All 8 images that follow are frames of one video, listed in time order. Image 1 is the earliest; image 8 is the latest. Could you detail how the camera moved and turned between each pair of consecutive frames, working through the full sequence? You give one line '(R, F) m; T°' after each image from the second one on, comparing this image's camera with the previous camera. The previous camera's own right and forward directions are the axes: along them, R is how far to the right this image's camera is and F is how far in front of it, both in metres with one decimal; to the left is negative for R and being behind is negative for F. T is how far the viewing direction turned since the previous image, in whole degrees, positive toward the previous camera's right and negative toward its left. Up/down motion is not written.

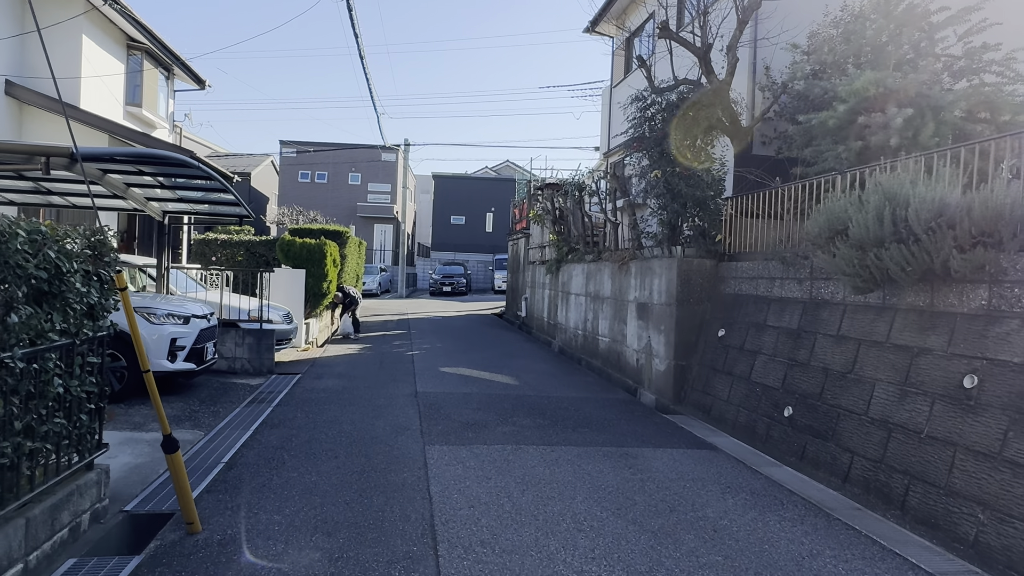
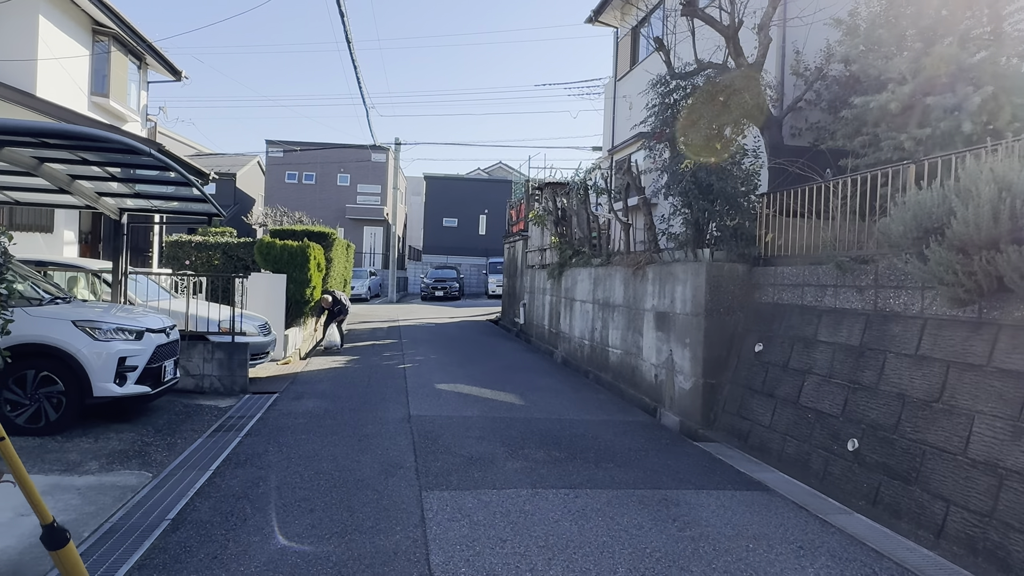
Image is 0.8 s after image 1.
(-0.2, +0.9) m; +1°
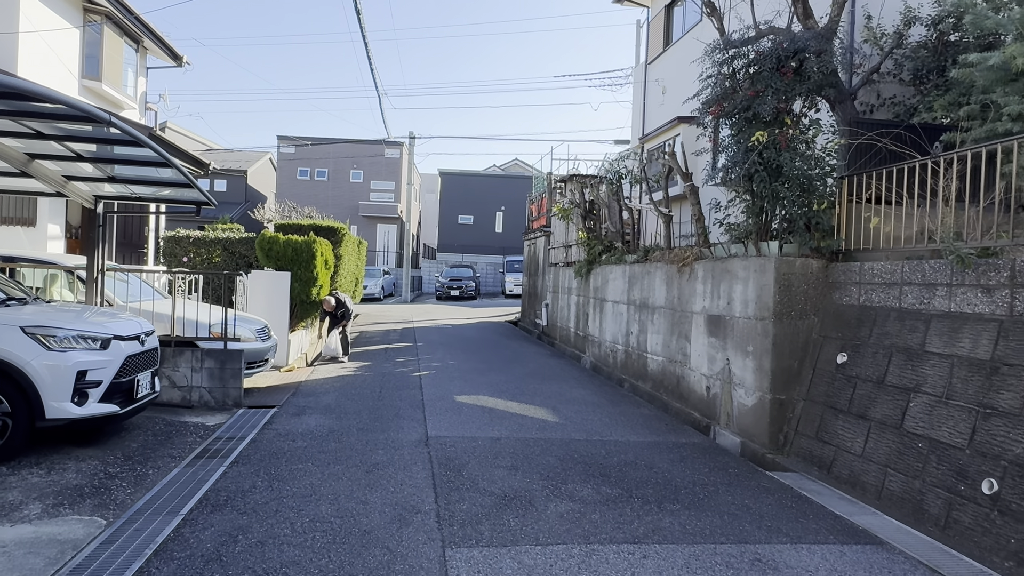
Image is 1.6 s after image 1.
(-0.2, +0.9) m; -1°
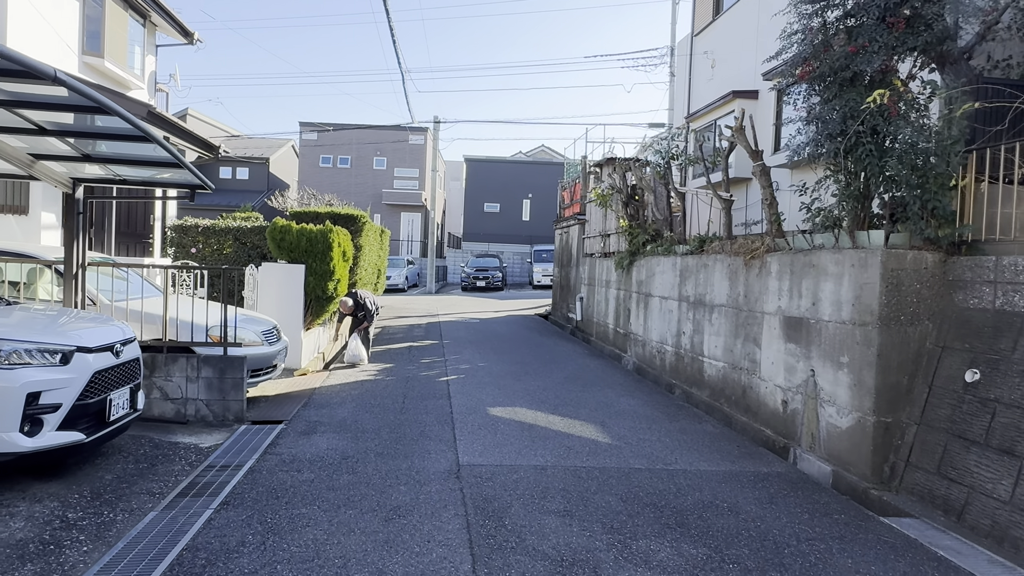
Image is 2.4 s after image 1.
(-0.2, +0.9) m; -2°
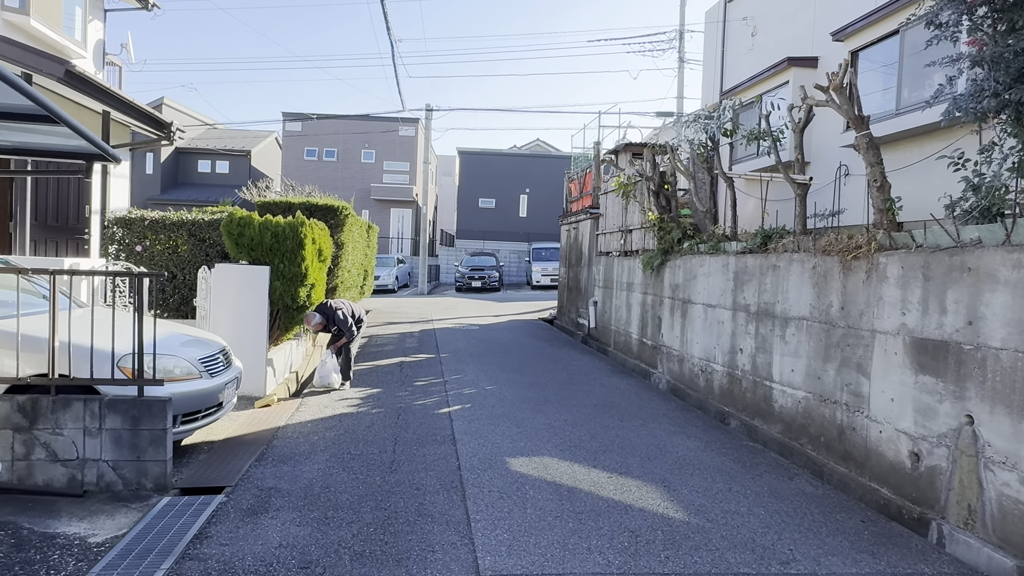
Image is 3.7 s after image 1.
(-0.3, +1.6) m; +1°
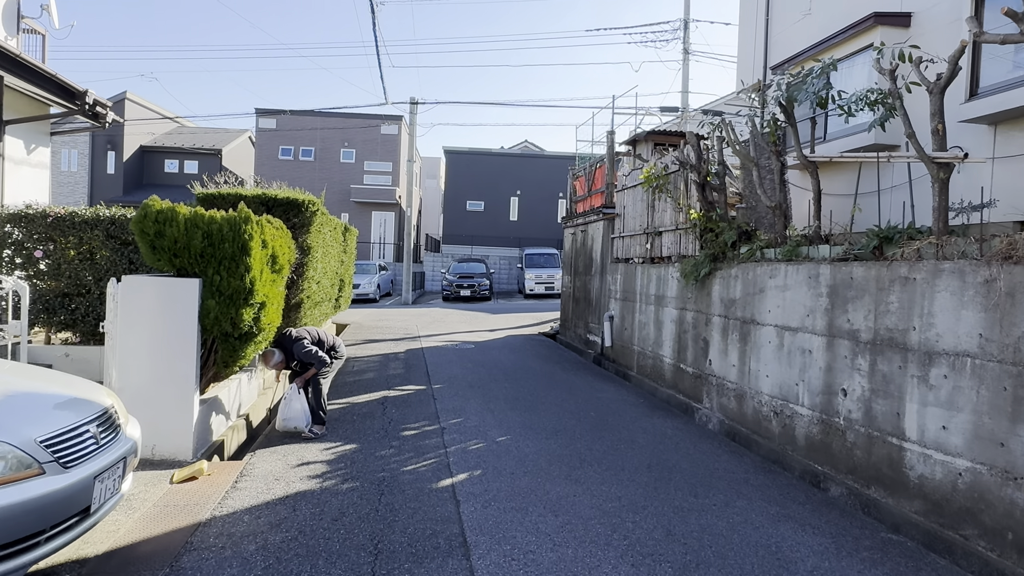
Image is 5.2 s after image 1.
(-0.3, +1.7) m; +1°
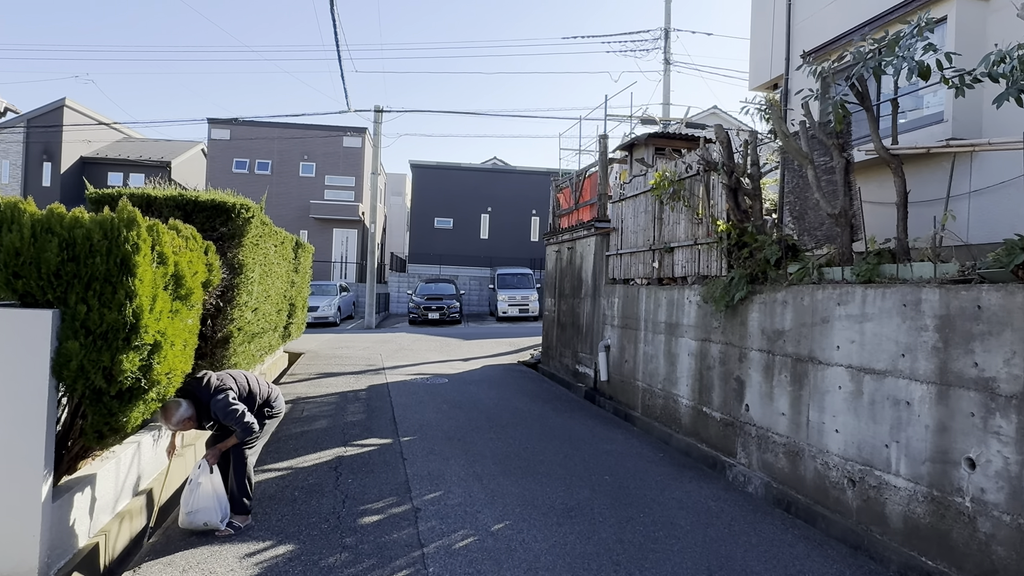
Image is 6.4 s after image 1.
(-0.2, +1.4) m; +3°
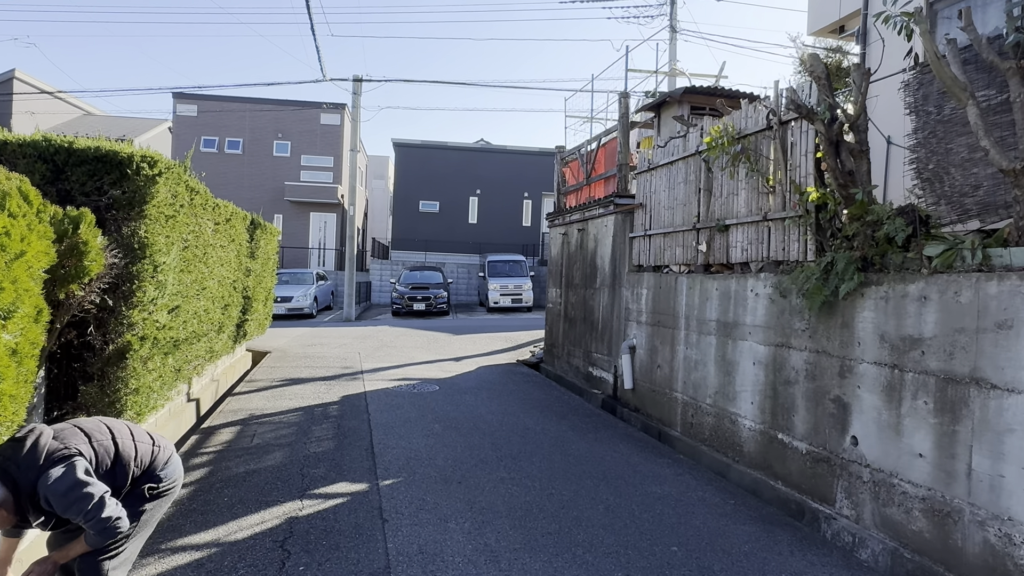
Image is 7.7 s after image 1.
(-0.2, +1.6) m; +1°
